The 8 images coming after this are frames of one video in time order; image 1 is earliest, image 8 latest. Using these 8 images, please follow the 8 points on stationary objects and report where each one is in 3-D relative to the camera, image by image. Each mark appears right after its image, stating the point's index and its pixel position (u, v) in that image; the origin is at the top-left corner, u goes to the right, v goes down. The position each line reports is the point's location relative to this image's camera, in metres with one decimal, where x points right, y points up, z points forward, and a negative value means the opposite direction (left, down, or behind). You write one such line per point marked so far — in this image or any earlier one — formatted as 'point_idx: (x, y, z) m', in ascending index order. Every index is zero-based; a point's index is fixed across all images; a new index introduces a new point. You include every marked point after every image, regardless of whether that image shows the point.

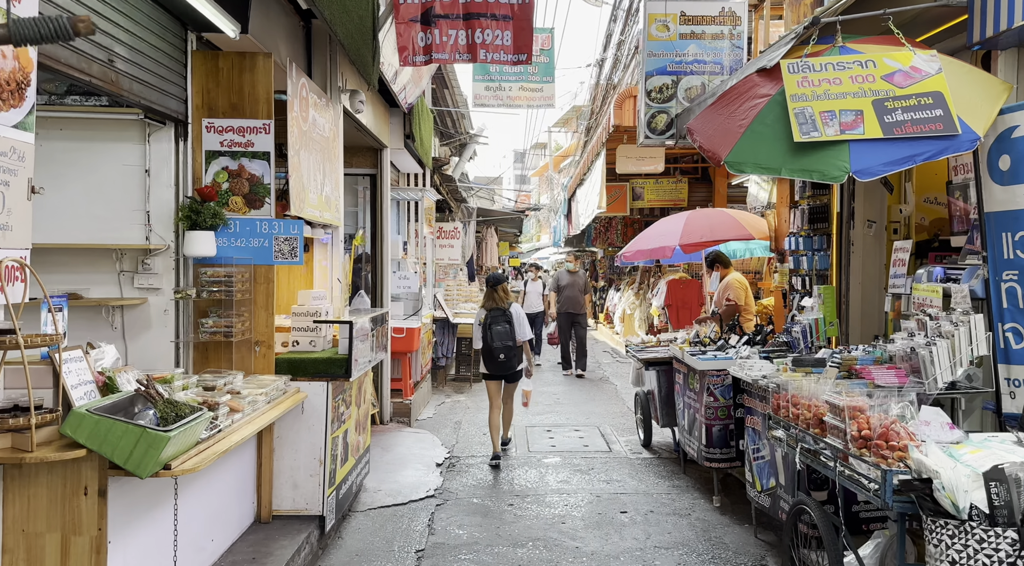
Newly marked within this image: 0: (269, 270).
0: (-1.5, +0.1, +4.7) m
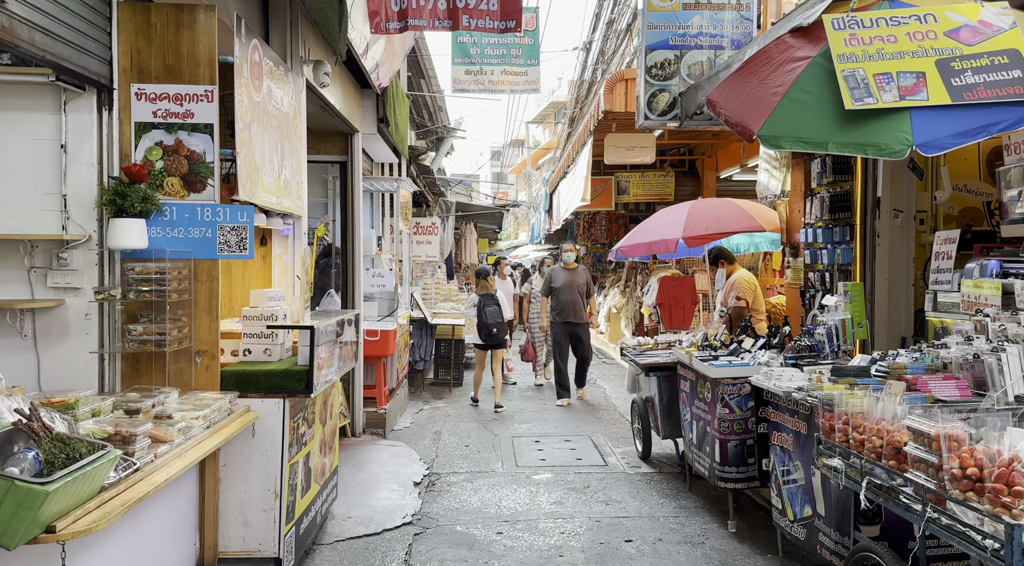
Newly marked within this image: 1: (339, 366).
0: (-1.5, +0.1, +4.0) m
1: (-1.1, -0.5, +4.7) m
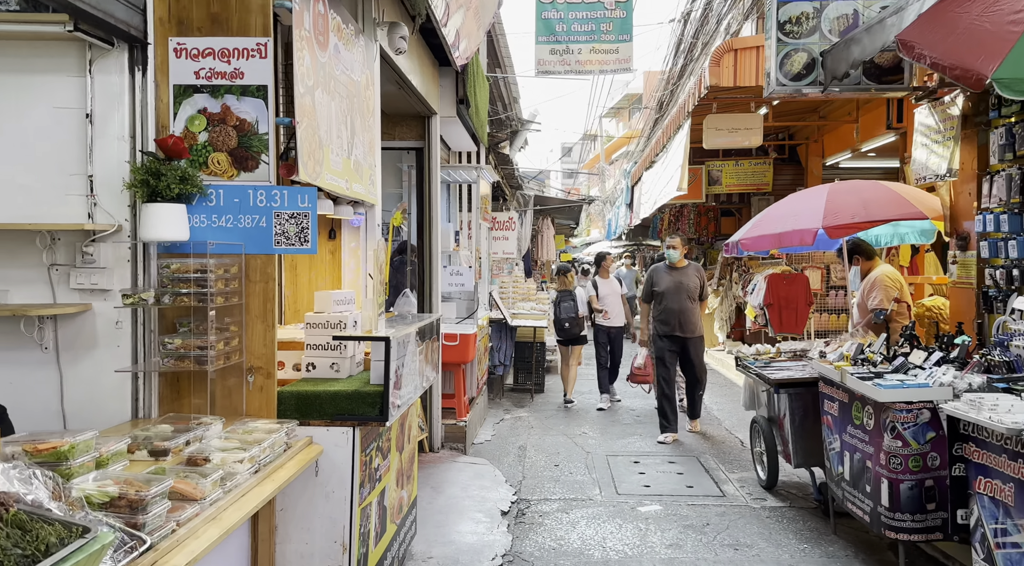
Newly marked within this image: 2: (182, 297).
0: (-1.0, +0.1, +3.2) m
1: (-0.5, -0.5, +3.9) m
2: (-1.3, -0.1, +3.0) m
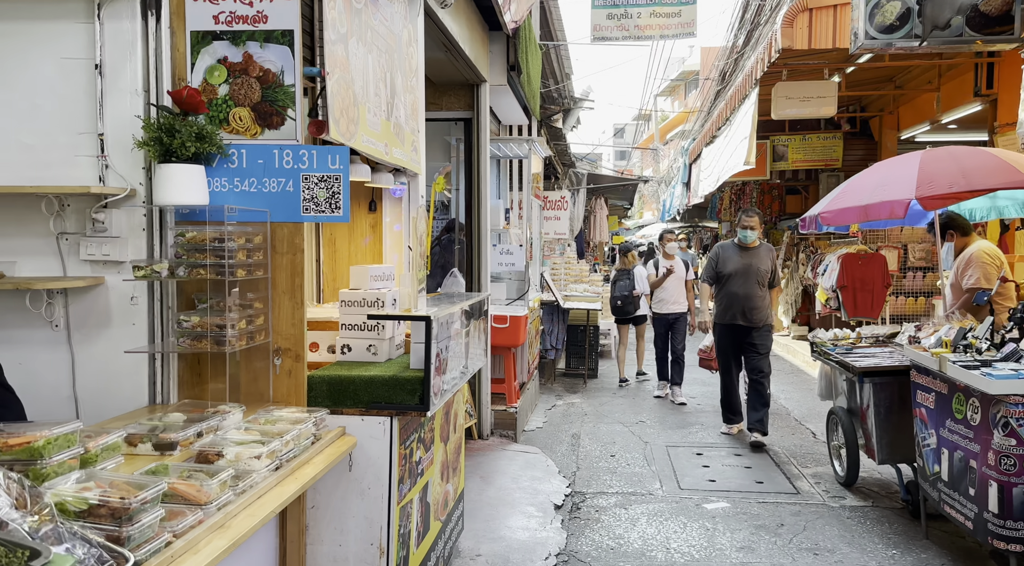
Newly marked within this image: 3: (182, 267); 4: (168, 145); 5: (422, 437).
0: (-0.8, +0.2, +2.9) m
1: (-0.2, -0.4, +3.5) m
2: (-1.1, 0.0, +2.7) m
3: (-1.1, +0.1, +2.6) m
4: (-1.1, +0.5, +2.6) m
5: (-0.4, -0.6, +3.1) m
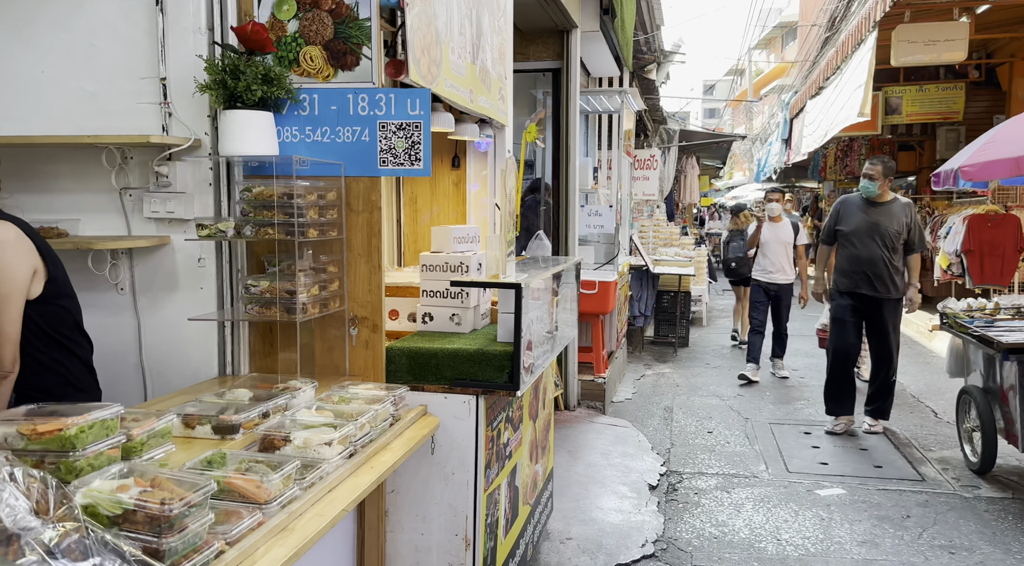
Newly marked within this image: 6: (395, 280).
0: (-0.4, +0.3, +2.5) m
1: (+0.2, -0.2, +3.2) m
2: (-0.7, +0.2, +2.4) m
3: (-0.8, +0.2, +2.3) m
4: (-0.8, +0.6, +2.4) m
5: (0.0, -0.5, +2.8) m
6: (-0.4, 0.0, +2.9) m
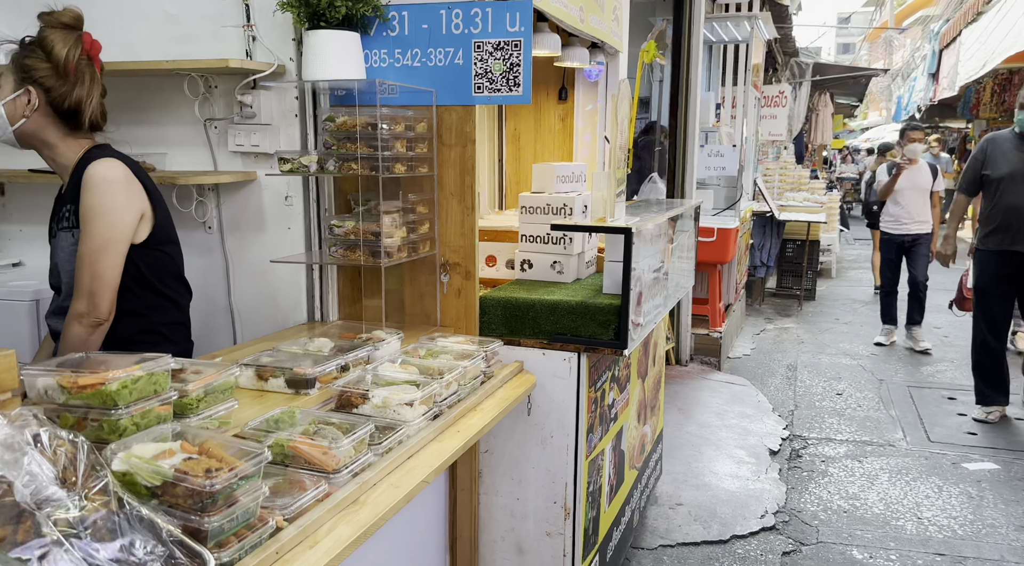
0: (-0.1, +0.5, +2.3) m
1: (+0.6, 0.0, +2.9) m
2: (-0.4, +0.3, +2.2) m
3: (-0.5, +0.3, +2.1) m
4: (-0.5, +0.7, +2.1) m
5: (+0.3, -0.3, +2.5) m
6: (-0.1, +0.2, +2.7) m
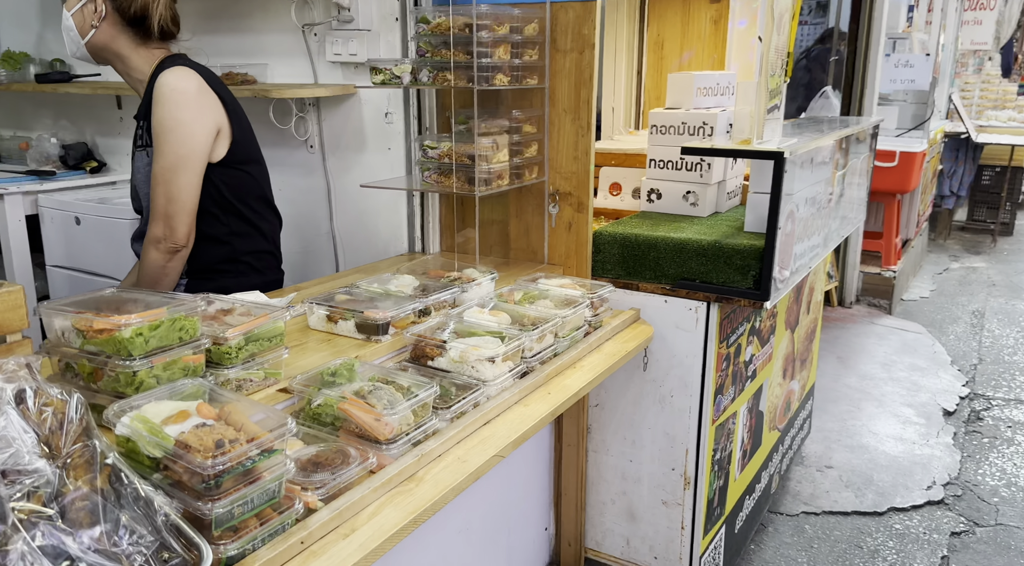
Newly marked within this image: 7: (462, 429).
0: (+0.2, +0.7, +1.9) m
1: (+1.0, +0.2, +2.4) m
2: (-0.1, +0.5, +1.9) m
3: (-0.2, +0.5, +1.9) m
4: (-0.2, +0.9, +1.8) m
5: (+0.7, -0.1, +2.2) m
6: (+0.3, +0.4, +2.3) m
7: (-0.1, -0.2, +1.3) m
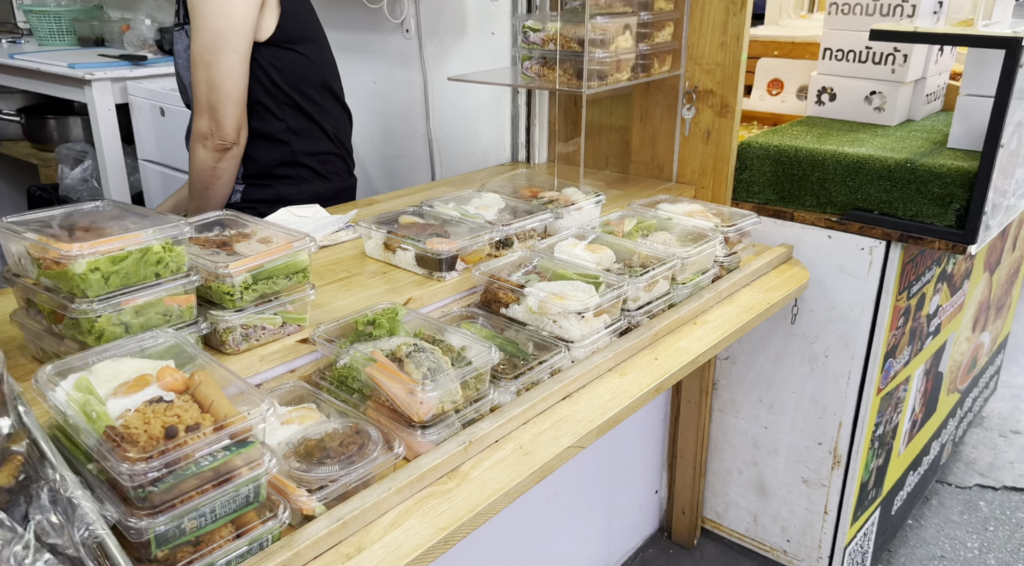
0: (+0.4, +0.8, +1.4) m
1: (+1.3, +0.3, +1.8) m
2: (+0.1, +0.7, +1.5) m
3: (+0.1, +0.7, +1.5) m
4: (0.0, +1.1, +1.4) m
5: (+0.9, 0.0, +1.7) m
6: (+0.6, +0.6, +1.8) m
7: (0.0, -0.2, +1.0) m
